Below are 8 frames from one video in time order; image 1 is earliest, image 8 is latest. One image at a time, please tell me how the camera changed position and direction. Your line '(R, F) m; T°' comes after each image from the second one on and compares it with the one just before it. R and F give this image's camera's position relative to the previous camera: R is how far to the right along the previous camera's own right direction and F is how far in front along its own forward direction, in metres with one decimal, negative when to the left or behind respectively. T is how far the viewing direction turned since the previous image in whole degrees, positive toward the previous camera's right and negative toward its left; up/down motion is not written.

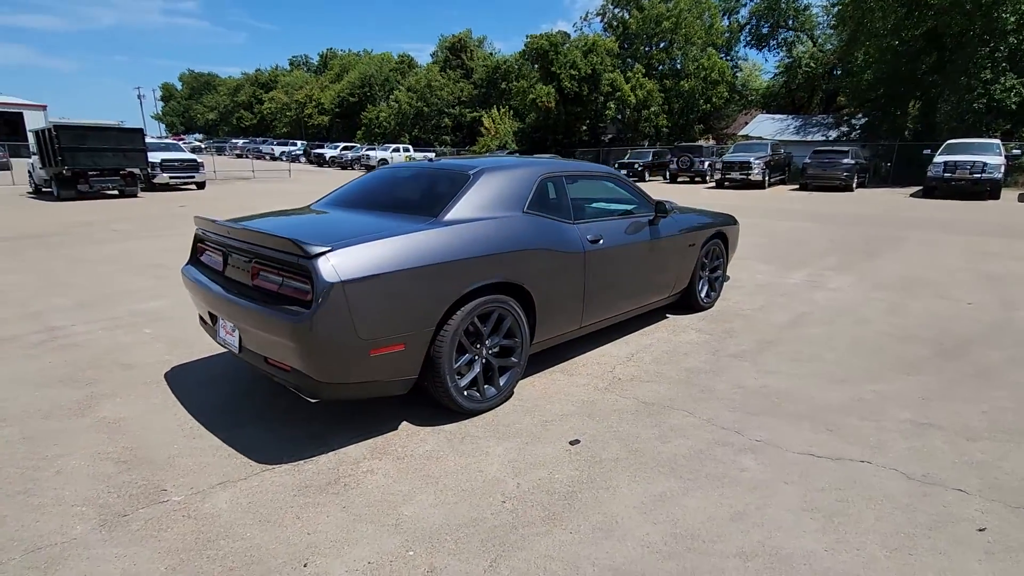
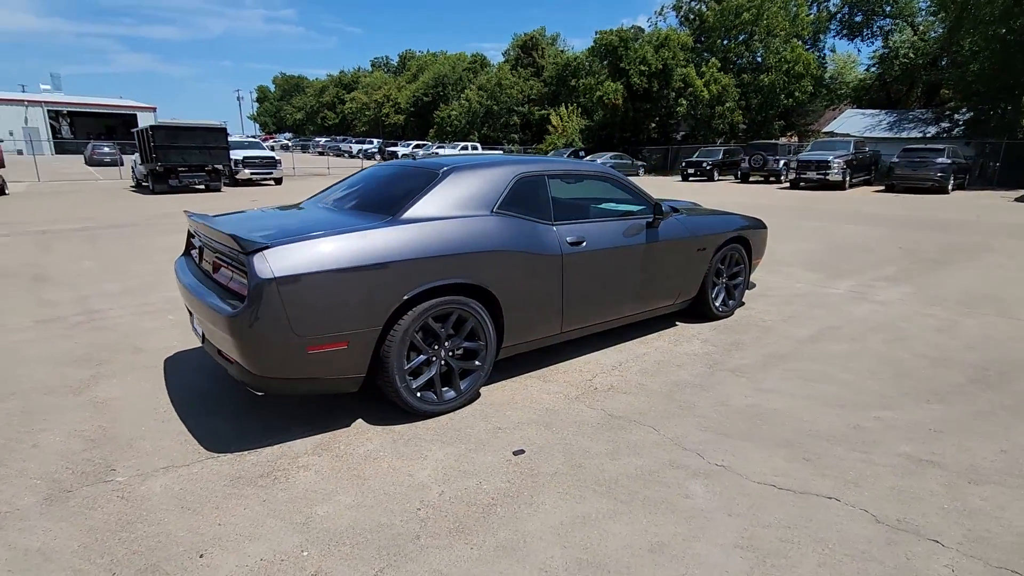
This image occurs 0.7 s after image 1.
(+0.7, +0.1) m; -7°
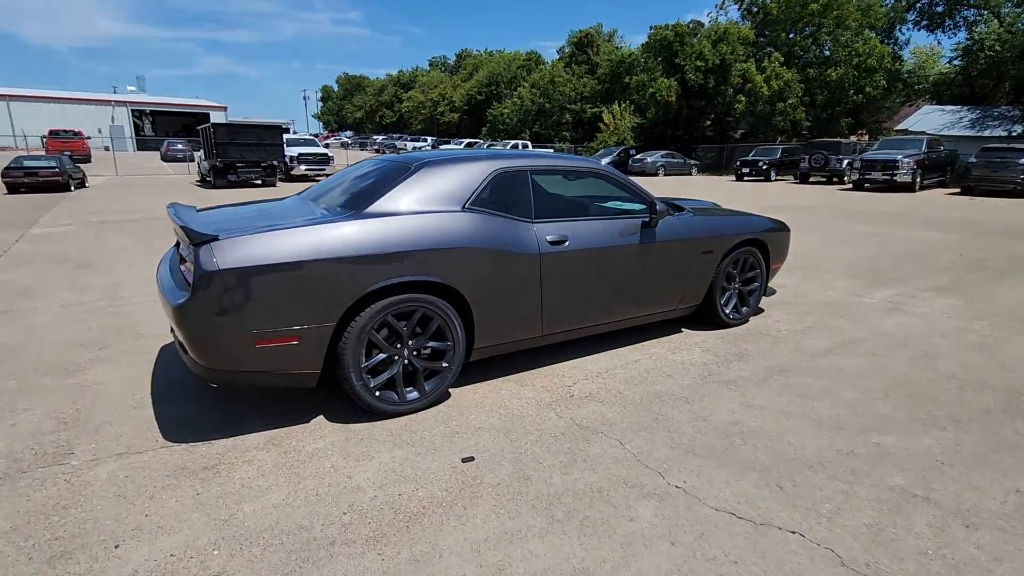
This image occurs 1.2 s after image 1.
(+0.5, +0.2) m; -6°
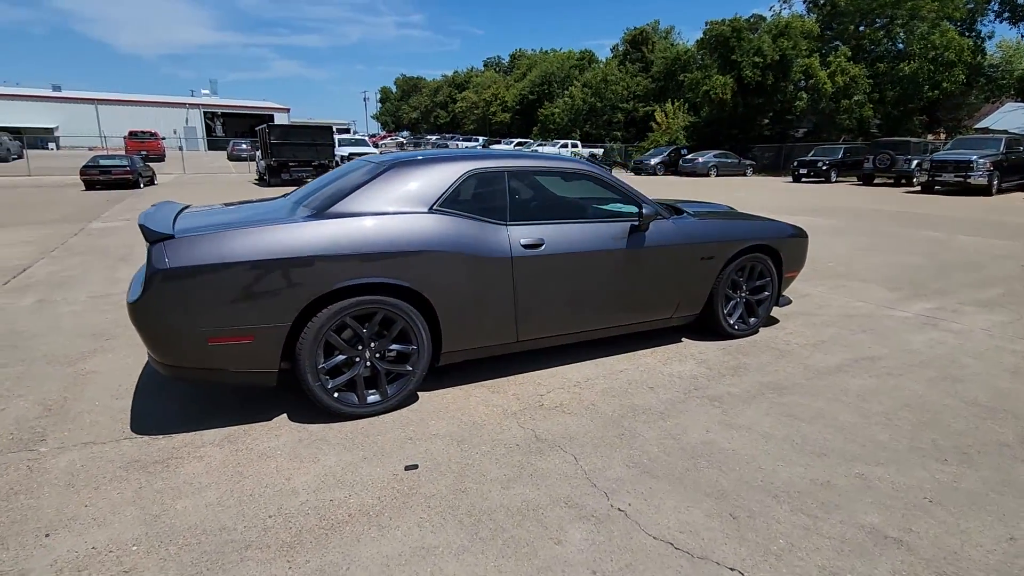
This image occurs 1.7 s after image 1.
(+0.5, +0.1) m; -5°
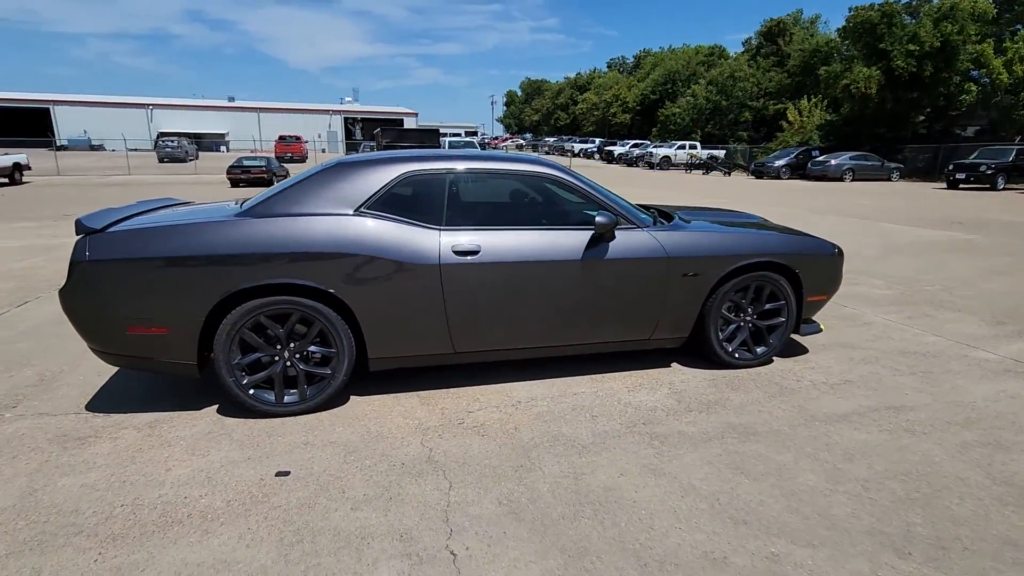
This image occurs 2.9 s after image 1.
(+1.2, +0.4) m; -13°
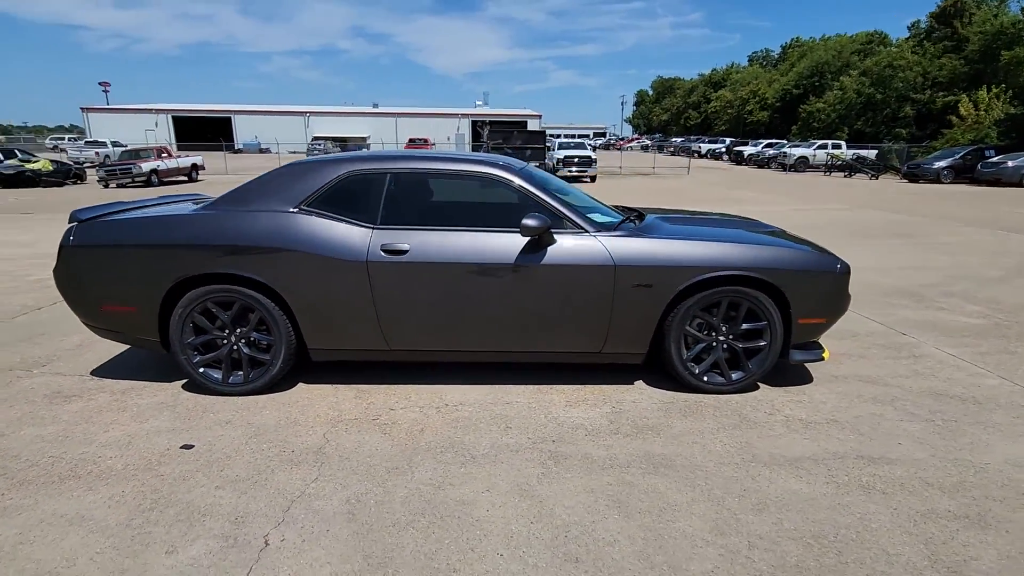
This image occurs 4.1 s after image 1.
(+1.2, +0.2) m; -13°
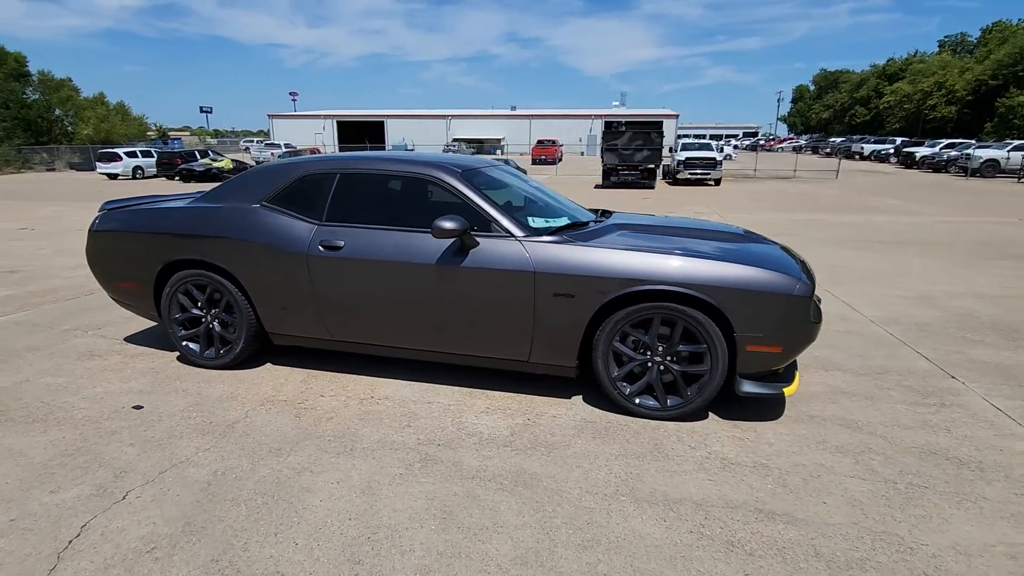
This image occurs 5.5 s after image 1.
(+1.3, +0.2) m; -14°
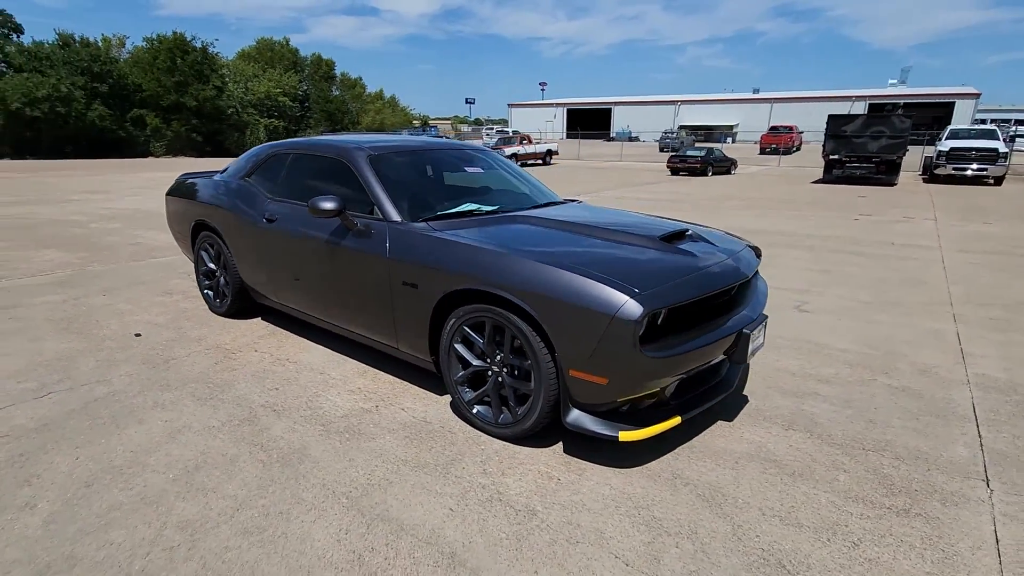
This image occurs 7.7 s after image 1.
(+2.1, +0.7) m; -23°
